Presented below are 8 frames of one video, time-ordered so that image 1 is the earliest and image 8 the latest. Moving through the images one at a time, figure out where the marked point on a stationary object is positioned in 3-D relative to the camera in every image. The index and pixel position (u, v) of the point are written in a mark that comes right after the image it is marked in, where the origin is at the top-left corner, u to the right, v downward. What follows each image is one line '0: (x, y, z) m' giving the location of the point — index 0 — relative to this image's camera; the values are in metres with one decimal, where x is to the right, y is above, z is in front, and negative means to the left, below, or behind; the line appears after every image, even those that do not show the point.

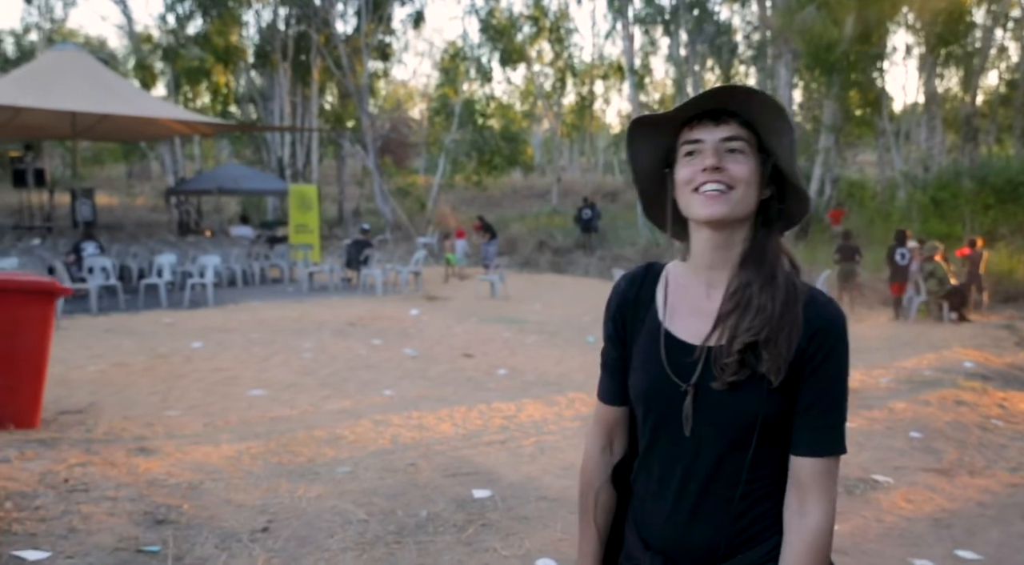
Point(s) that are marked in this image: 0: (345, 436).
0: (-1.3, -1.2, +6.7) m
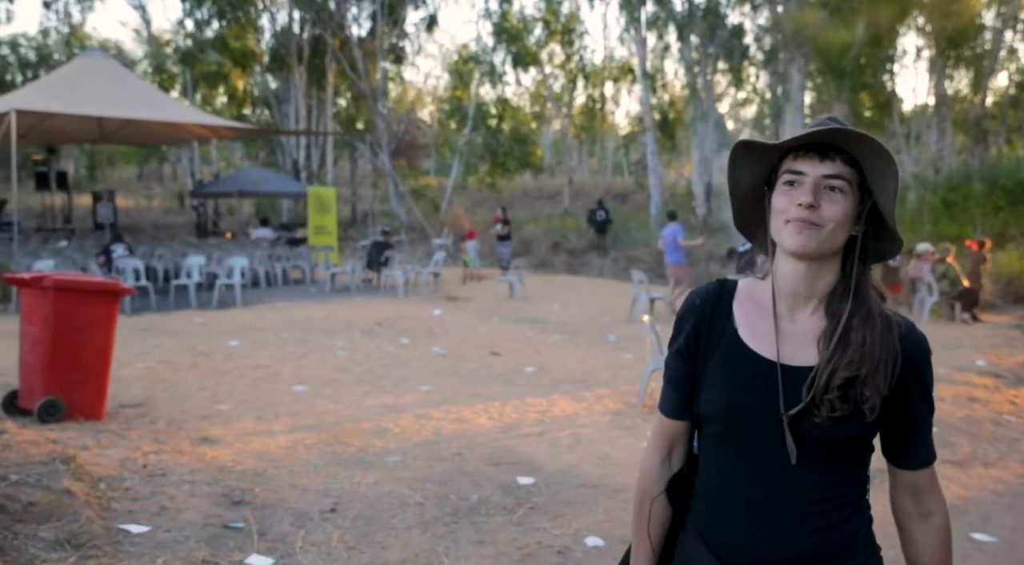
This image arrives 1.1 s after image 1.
0: (-1.0, -1.2, +7.1) m
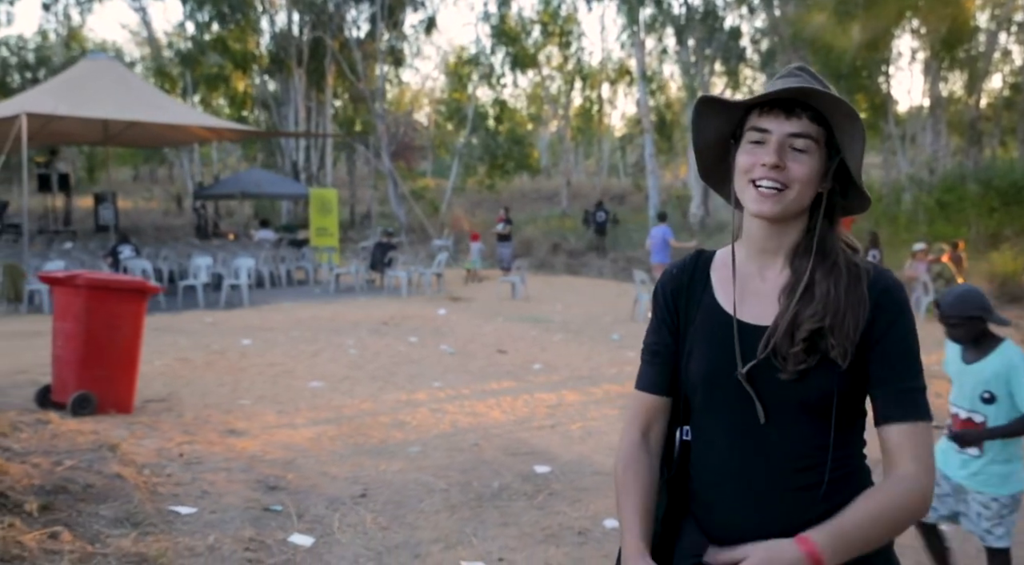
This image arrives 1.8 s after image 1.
0: (-0.9, -1.2, +7.3) m
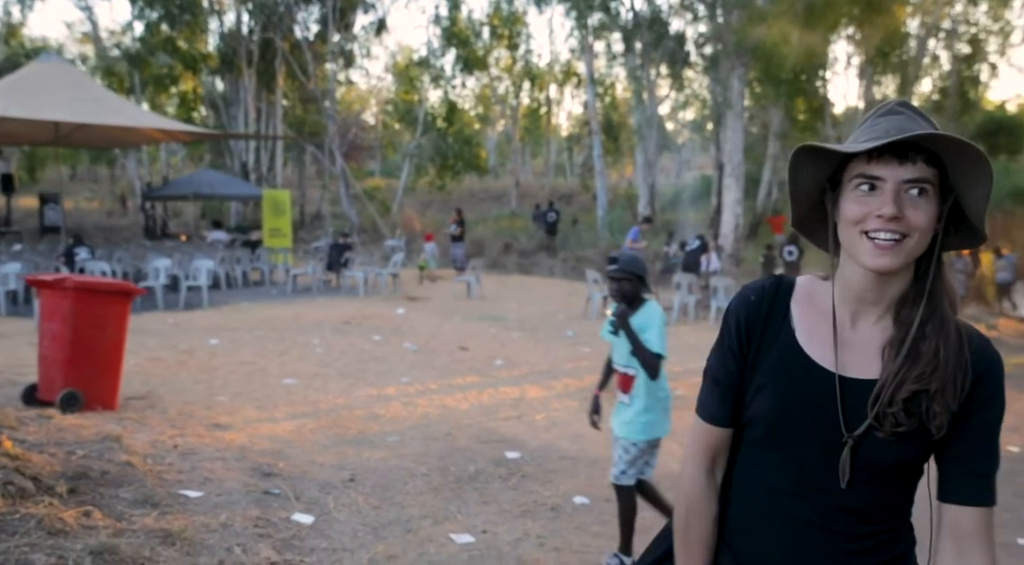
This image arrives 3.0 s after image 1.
0: (-1.1, -1.2, +7.8) m
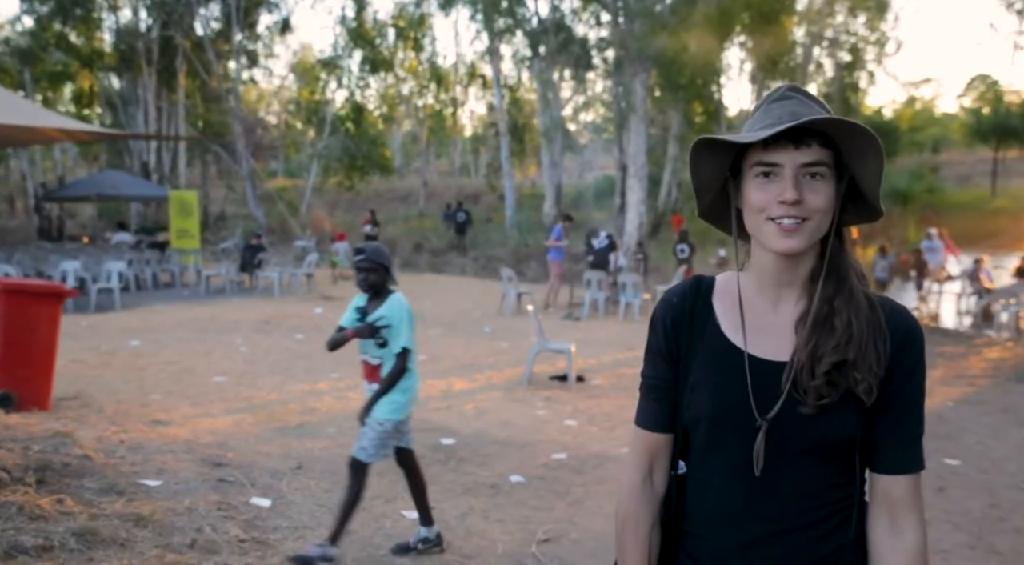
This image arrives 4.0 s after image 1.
0: (-1.8, -1.1, +8.0) m
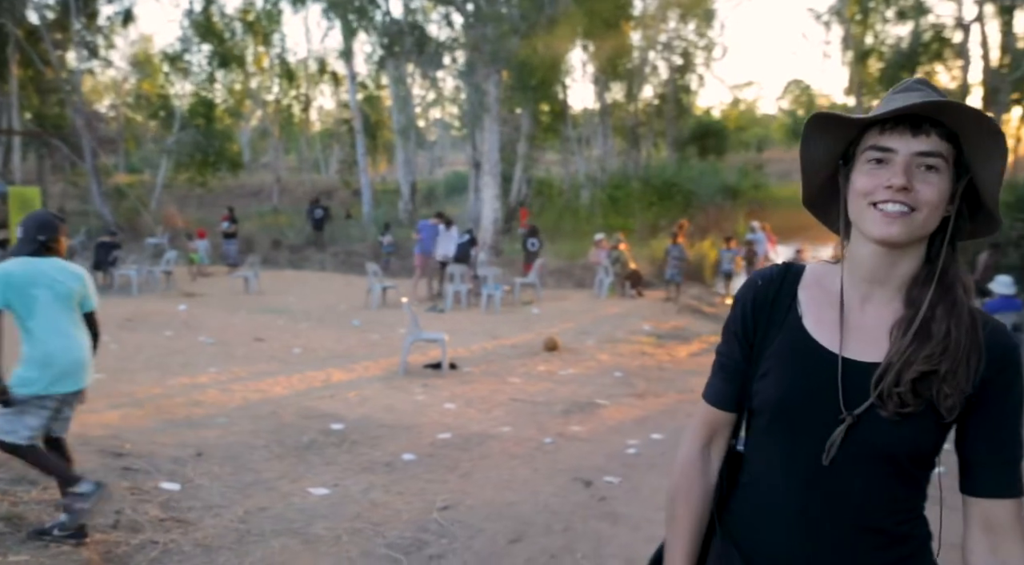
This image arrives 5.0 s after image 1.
0: (-2.9, -1.1, +8.2) m
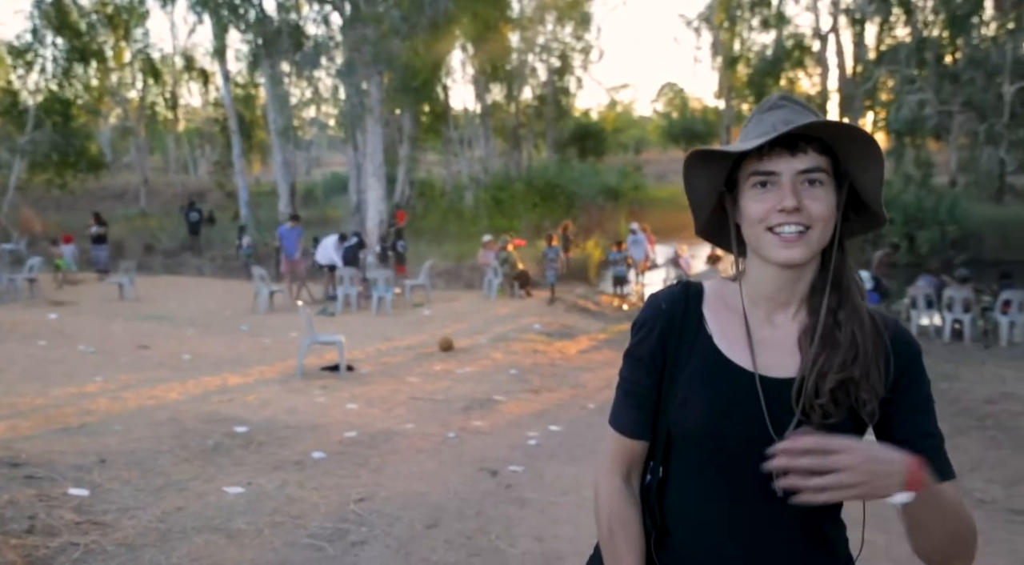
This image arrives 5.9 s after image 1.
0: (-3.8, -1.2, +8.0) m
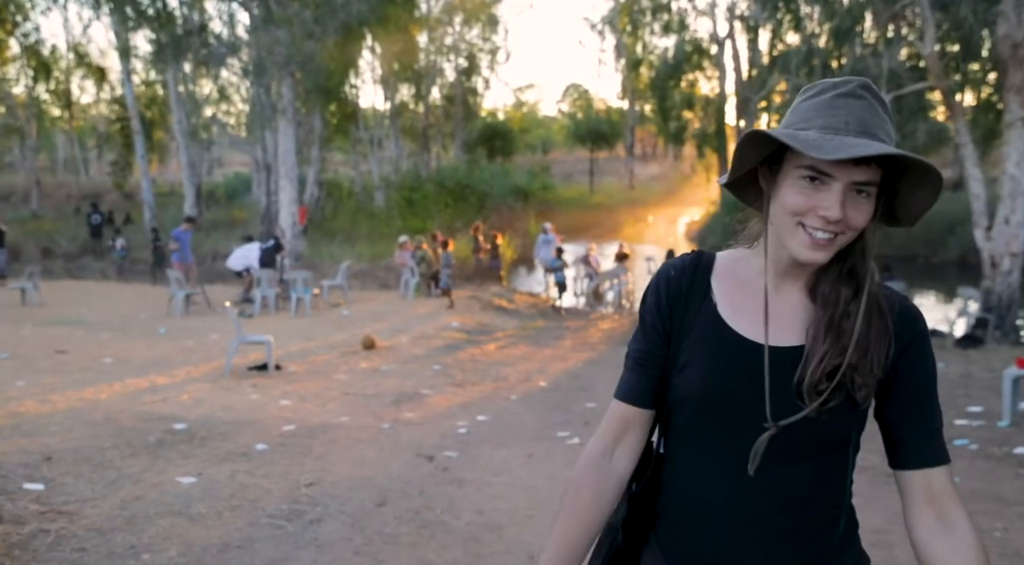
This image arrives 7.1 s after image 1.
0: (-4.5, -1.2, +8.1) m
